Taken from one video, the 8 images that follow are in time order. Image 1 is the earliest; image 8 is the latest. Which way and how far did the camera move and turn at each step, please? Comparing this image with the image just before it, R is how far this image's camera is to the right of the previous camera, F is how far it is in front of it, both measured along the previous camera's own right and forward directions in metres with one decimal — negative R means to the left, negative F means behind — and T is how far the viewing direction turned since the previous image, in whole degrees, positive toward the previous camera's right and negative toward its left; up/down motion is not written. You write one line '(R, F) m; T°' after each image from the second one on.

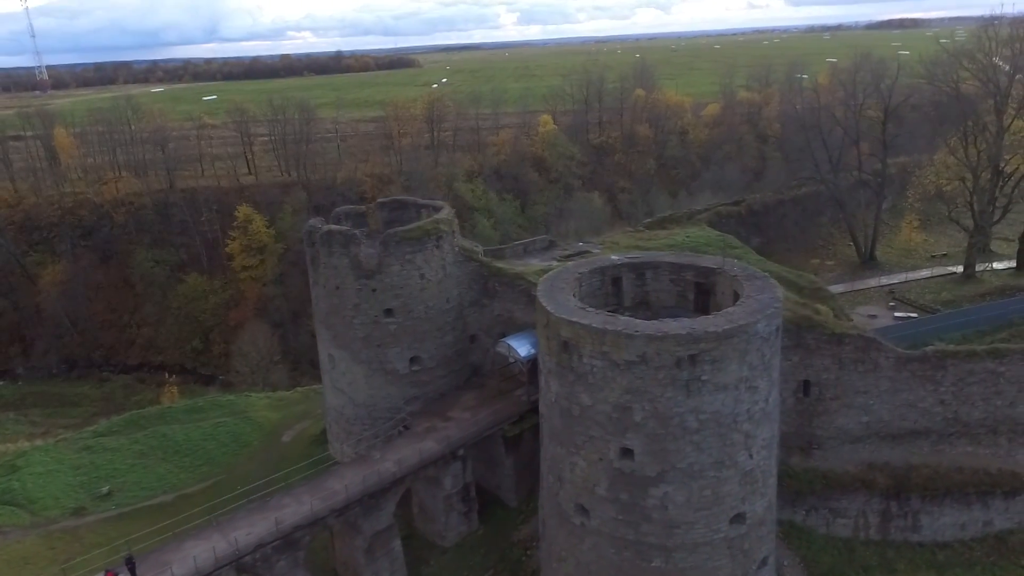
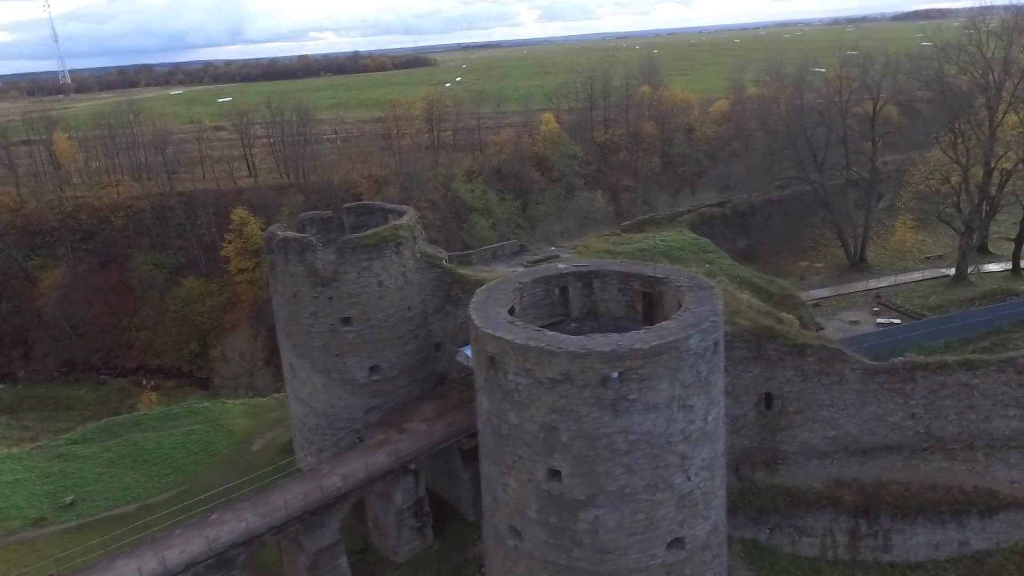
(+1.3, +0.5) m; -2°
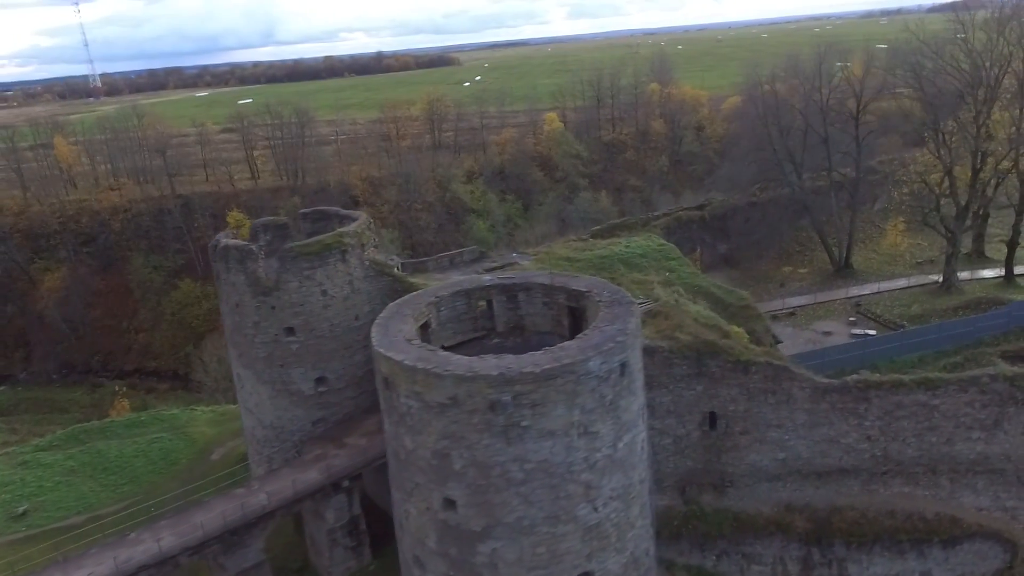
(+1.6, +0.6) m; -2°
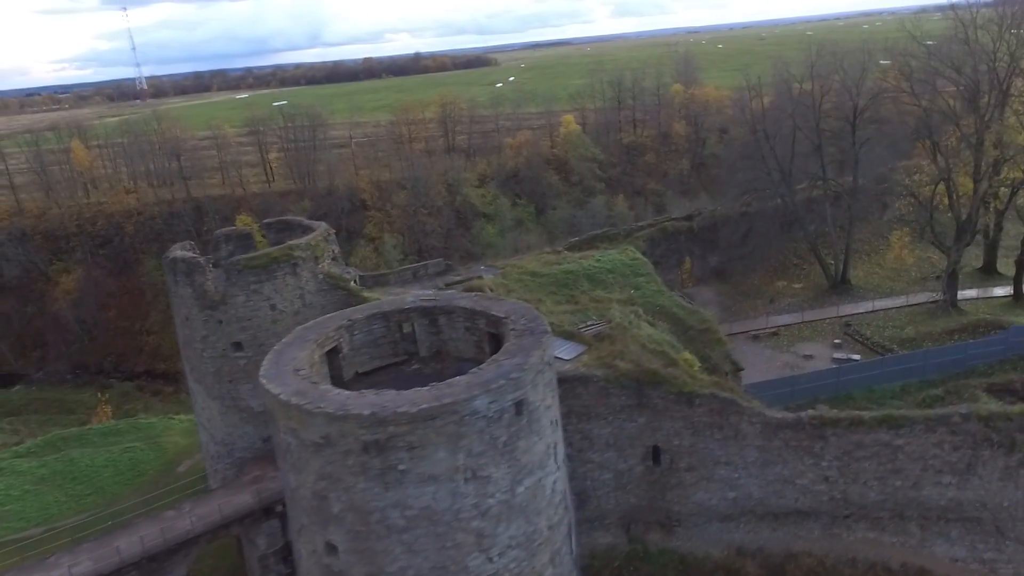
(+1.6, +0.7) m; -3°
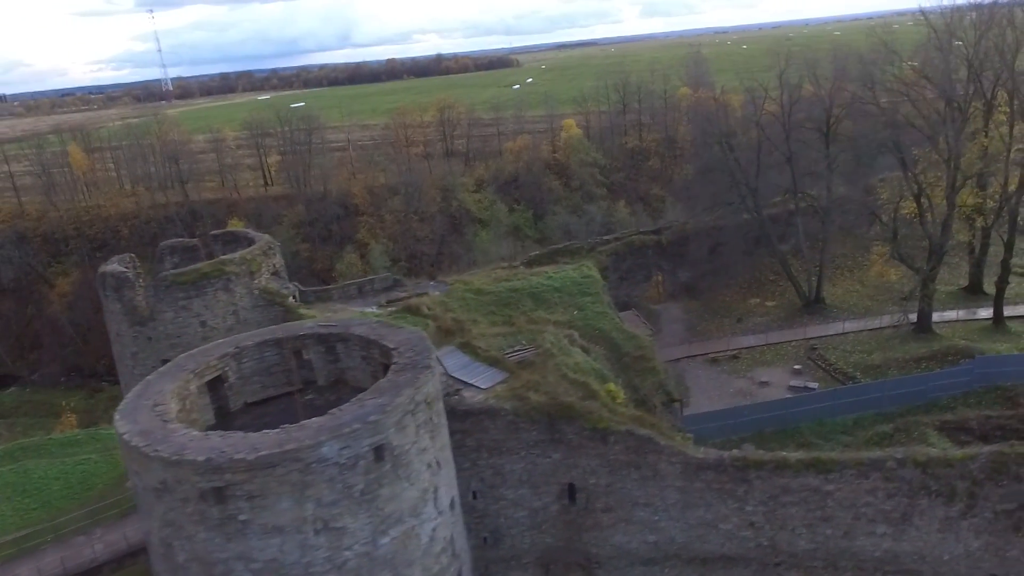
(+1.6, +0.7) m; -2°
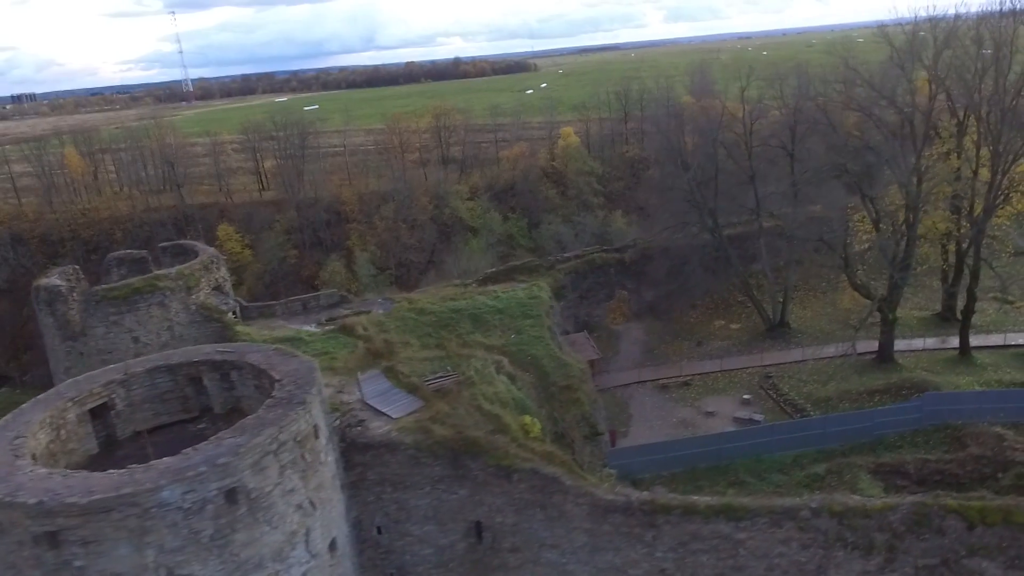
(+1.5, +0.4) m; -2°
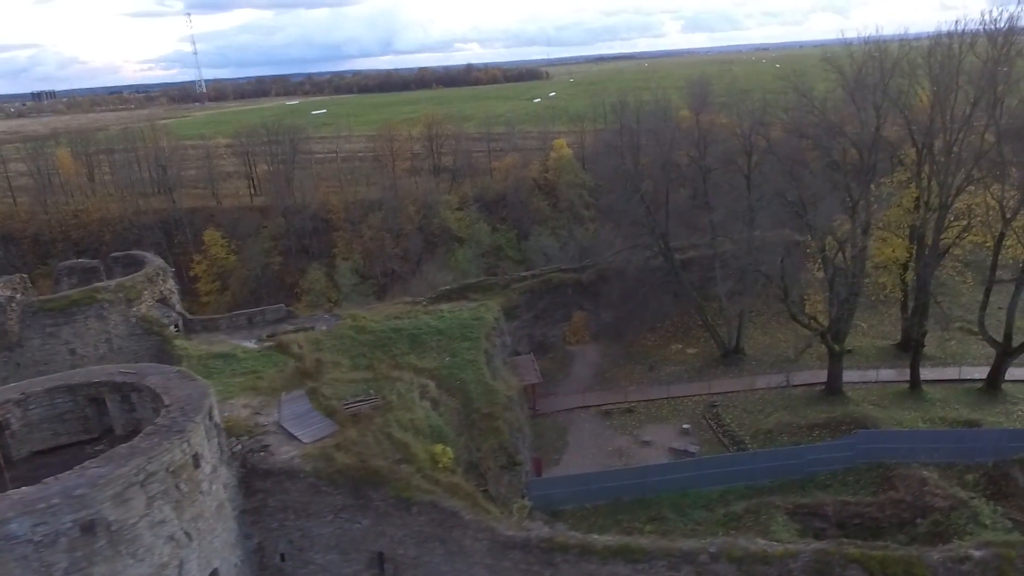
(+1.3, +0.2) m; -1°
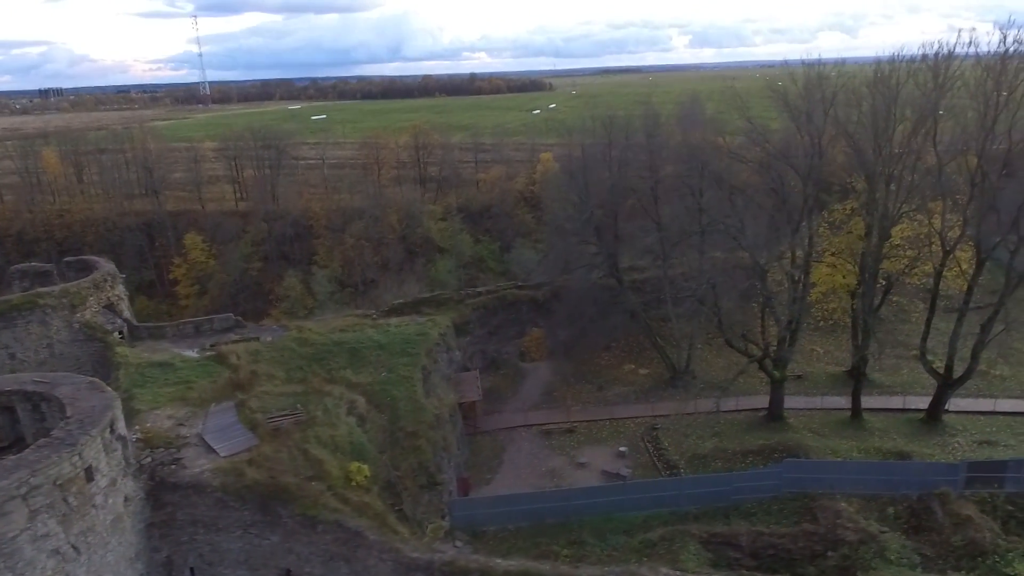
(+1.1, 0.0) m; 0°
